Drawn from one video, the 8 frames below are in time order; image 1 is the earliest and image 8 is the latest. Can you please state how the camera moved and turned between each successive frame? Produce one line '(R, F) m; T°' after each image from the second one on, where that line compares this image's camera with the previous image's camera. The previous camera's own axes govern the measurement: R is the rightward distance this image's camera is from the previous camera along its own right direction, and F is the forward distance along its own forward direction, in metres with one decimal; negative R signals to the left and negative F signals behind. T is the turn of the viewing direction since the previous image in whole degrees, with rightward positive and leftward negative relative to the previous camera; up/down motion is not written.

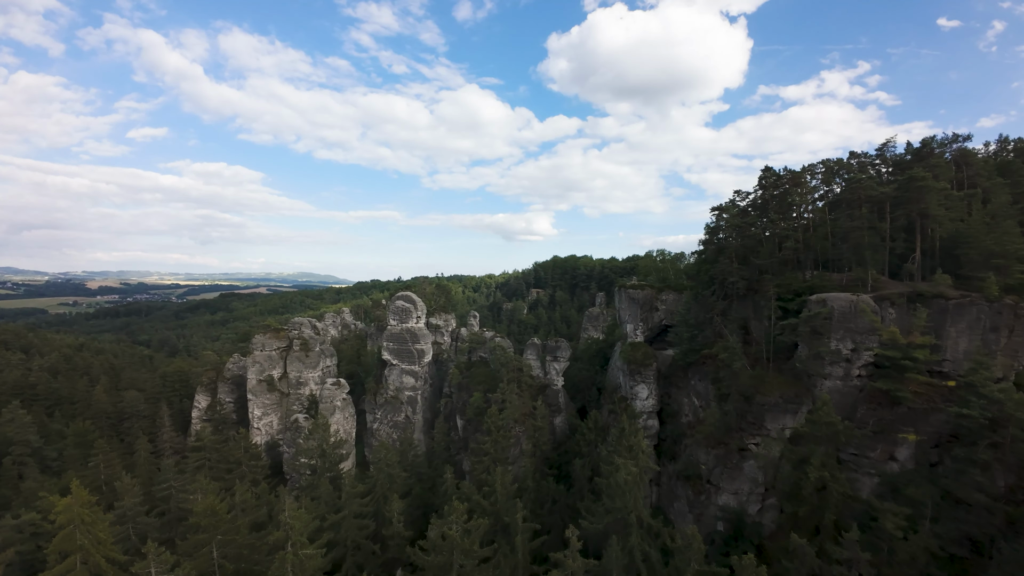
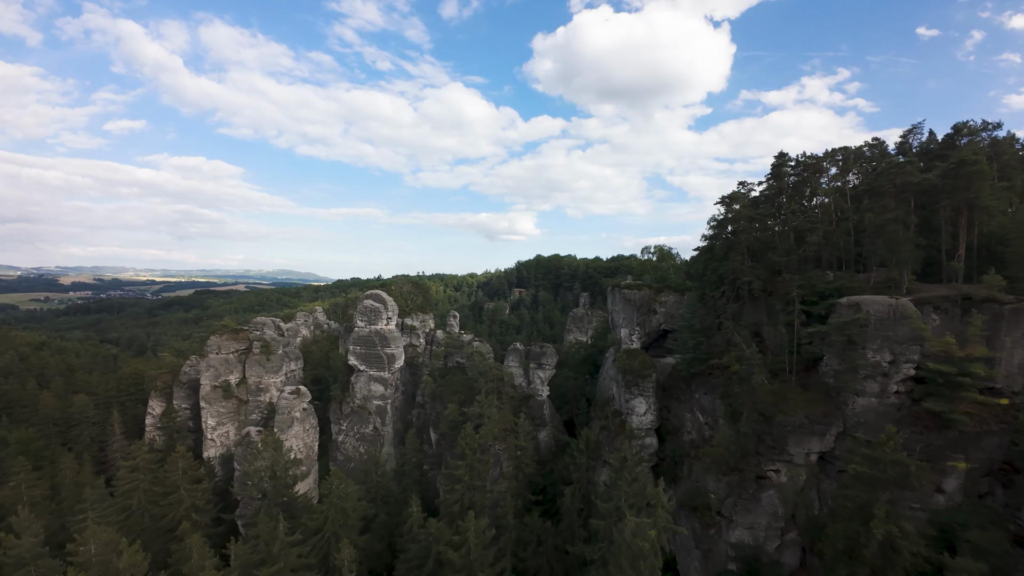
(+0.1, +4.2) m; +2°
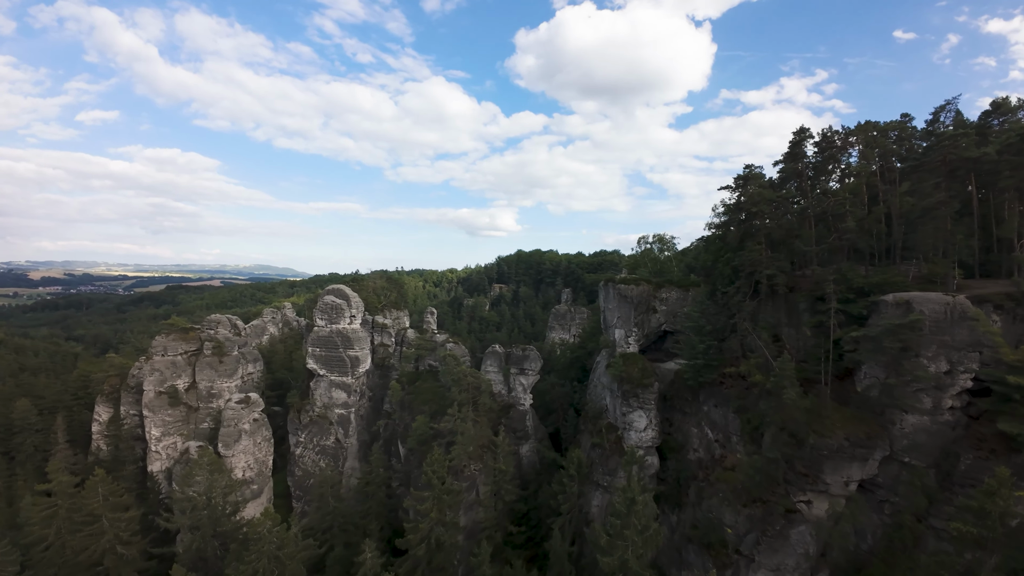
(+0.1, +4.2) m; +2°
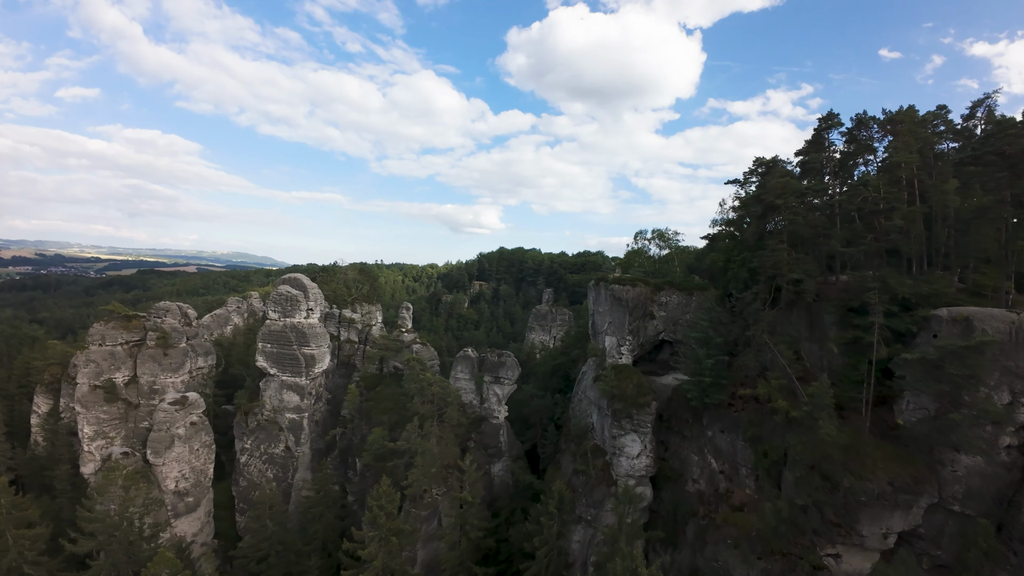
(+0.2, +3.6) m; +2°
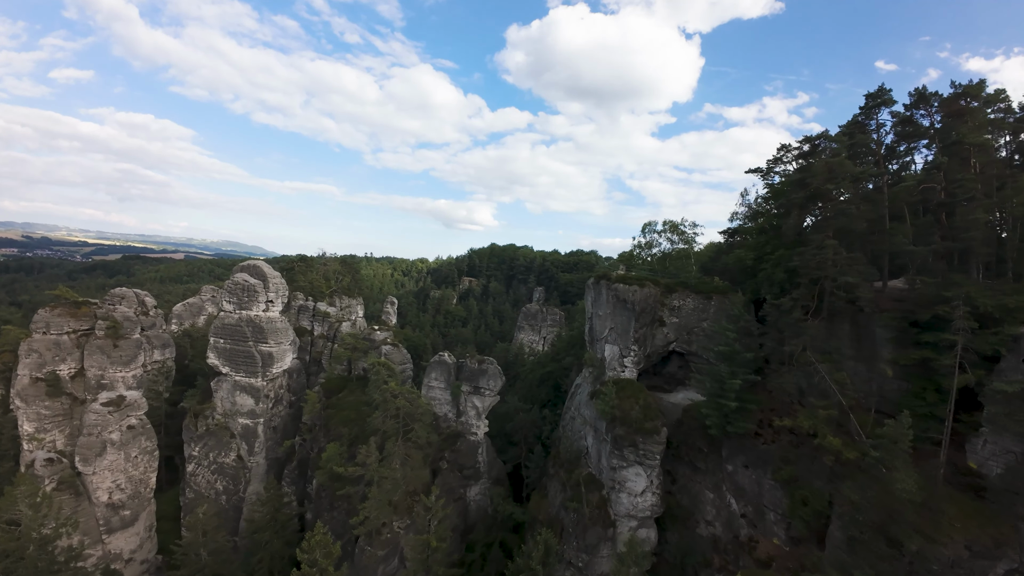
(+0.2, +3.5) m; +1°
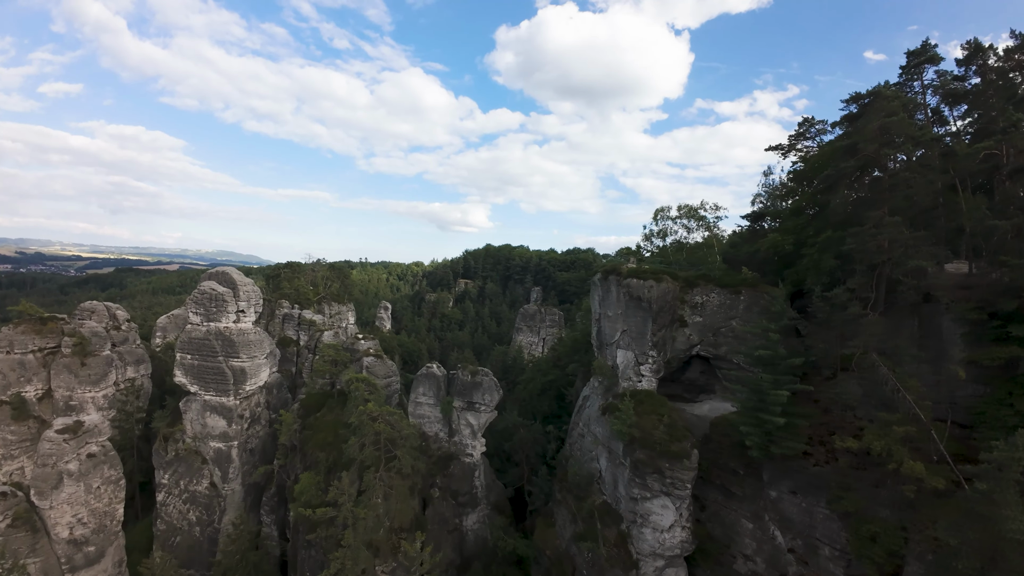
(+0.1, +2.6) m; 0°
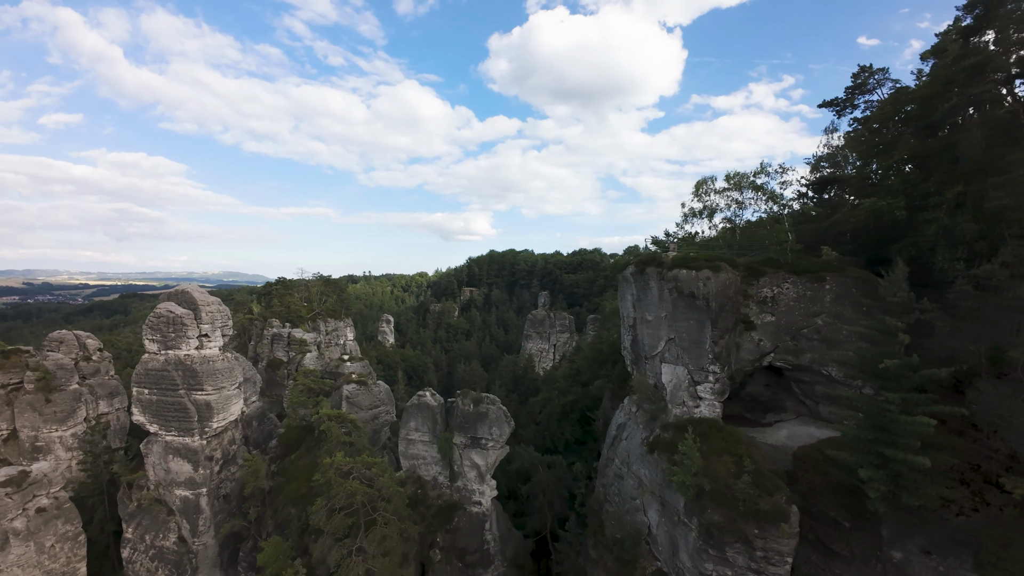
(0.0, +3.8) m; -1°
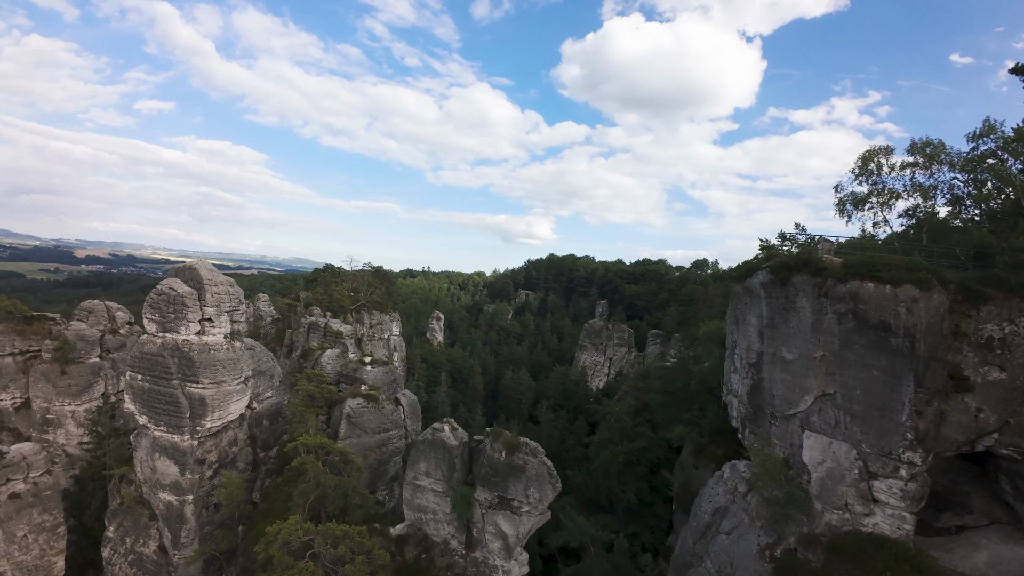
(0.0, +4.2) m; -6°
